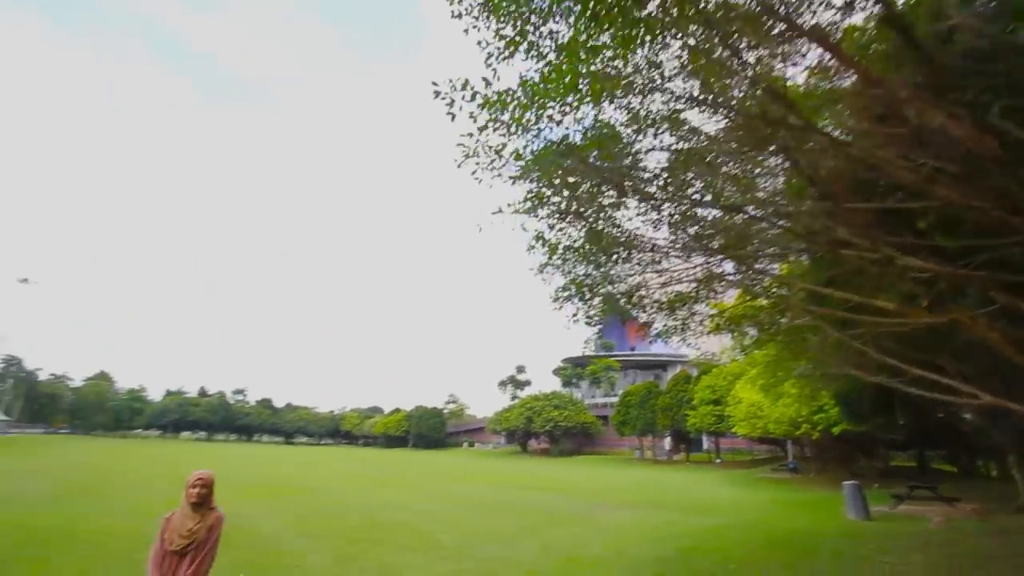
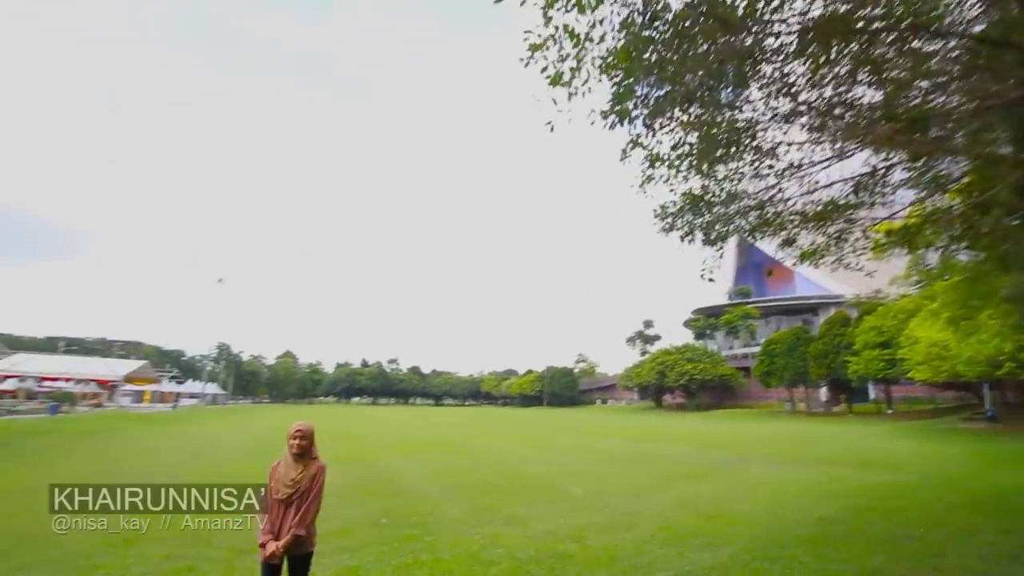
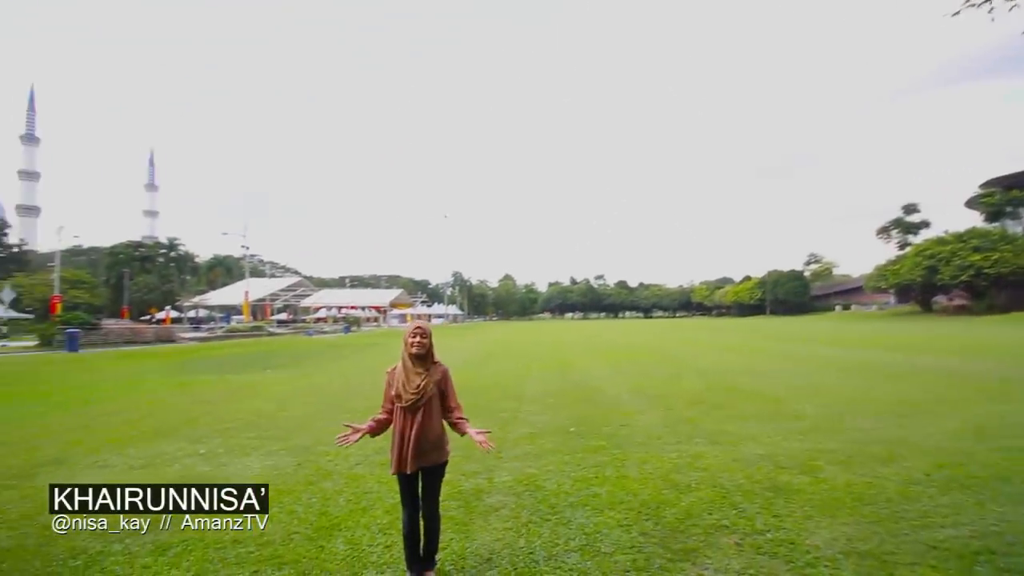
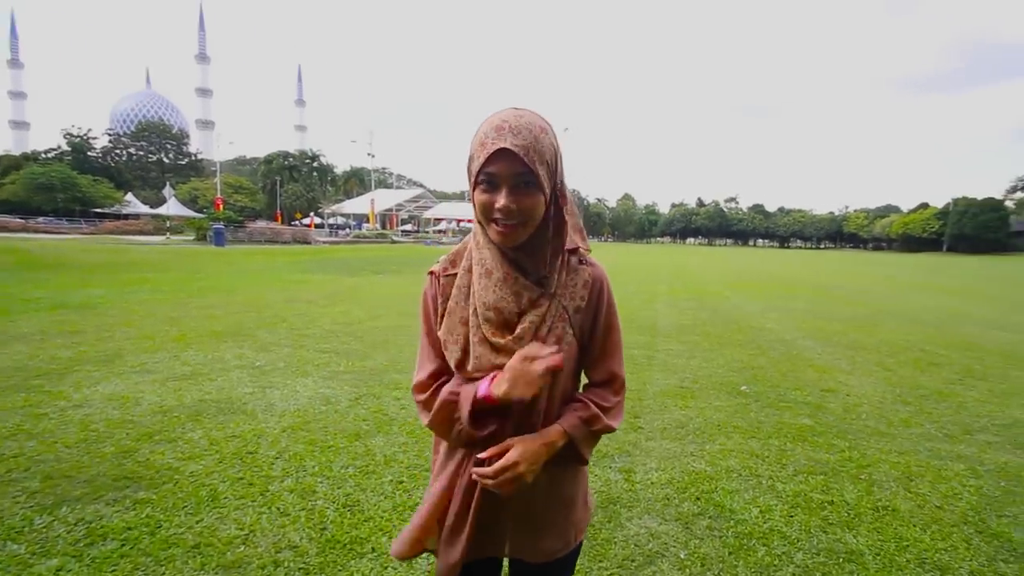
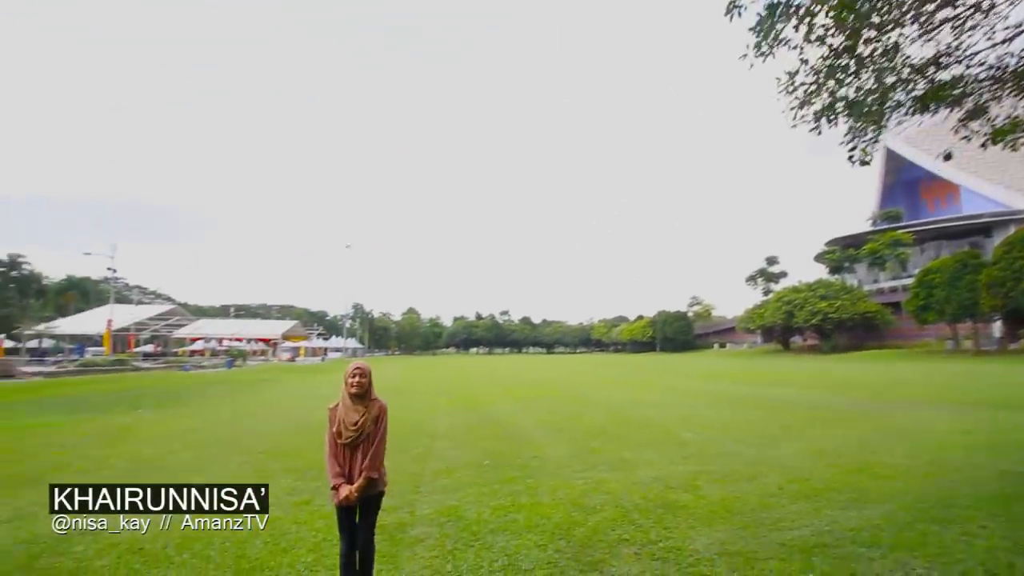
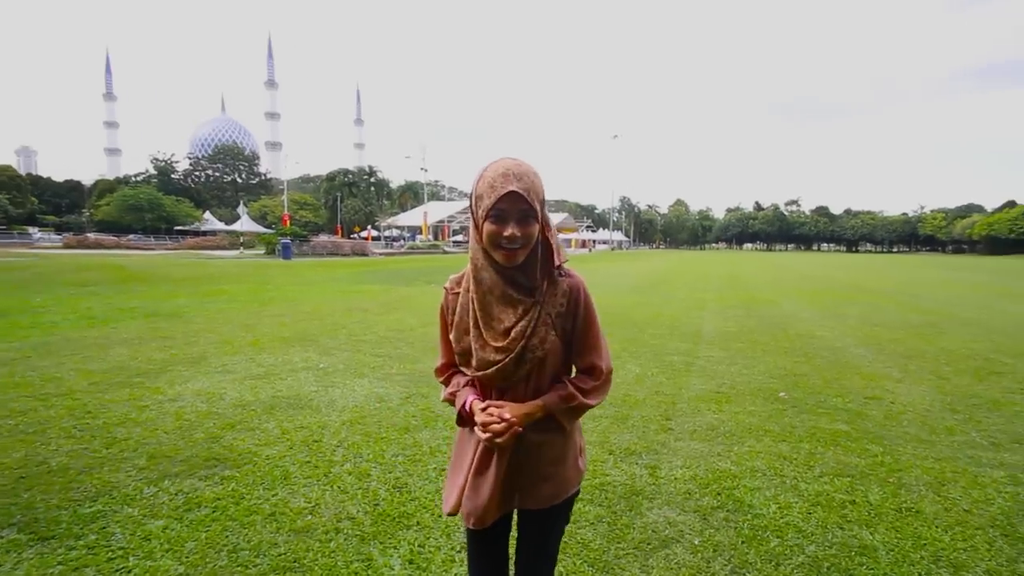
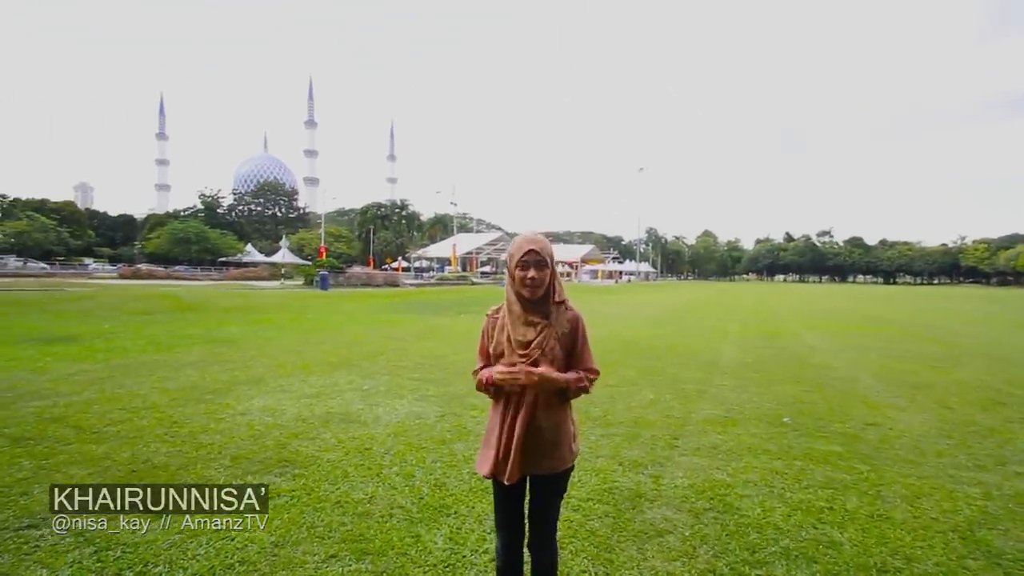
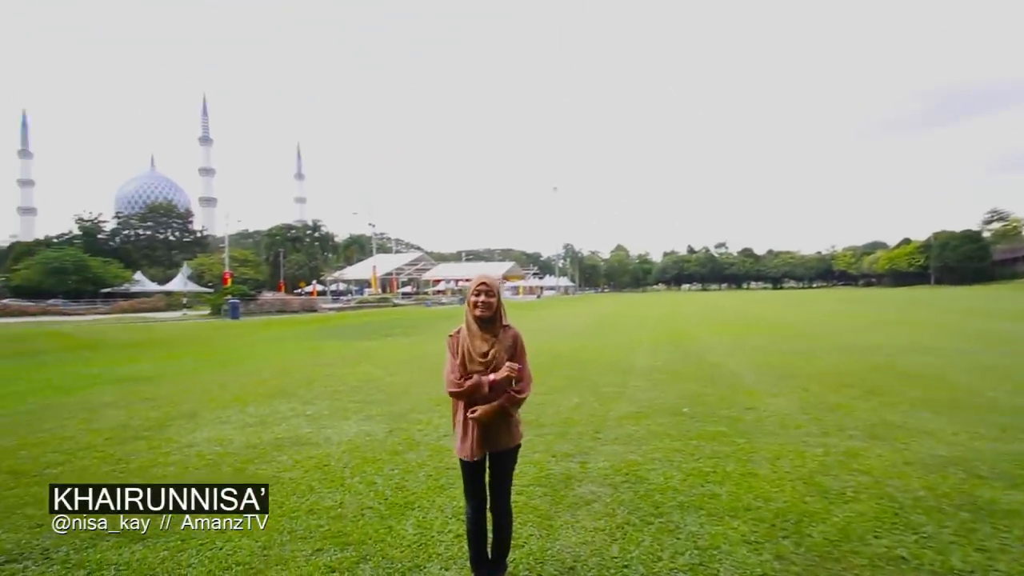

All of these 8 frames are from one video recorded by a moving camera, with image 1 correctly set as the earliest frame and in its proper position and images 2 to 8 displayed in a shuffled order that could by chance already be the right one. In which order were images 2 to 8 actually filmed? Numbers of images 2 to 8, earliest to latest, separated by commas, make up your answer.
2, 5, 3, 8, 7, 6, 4
